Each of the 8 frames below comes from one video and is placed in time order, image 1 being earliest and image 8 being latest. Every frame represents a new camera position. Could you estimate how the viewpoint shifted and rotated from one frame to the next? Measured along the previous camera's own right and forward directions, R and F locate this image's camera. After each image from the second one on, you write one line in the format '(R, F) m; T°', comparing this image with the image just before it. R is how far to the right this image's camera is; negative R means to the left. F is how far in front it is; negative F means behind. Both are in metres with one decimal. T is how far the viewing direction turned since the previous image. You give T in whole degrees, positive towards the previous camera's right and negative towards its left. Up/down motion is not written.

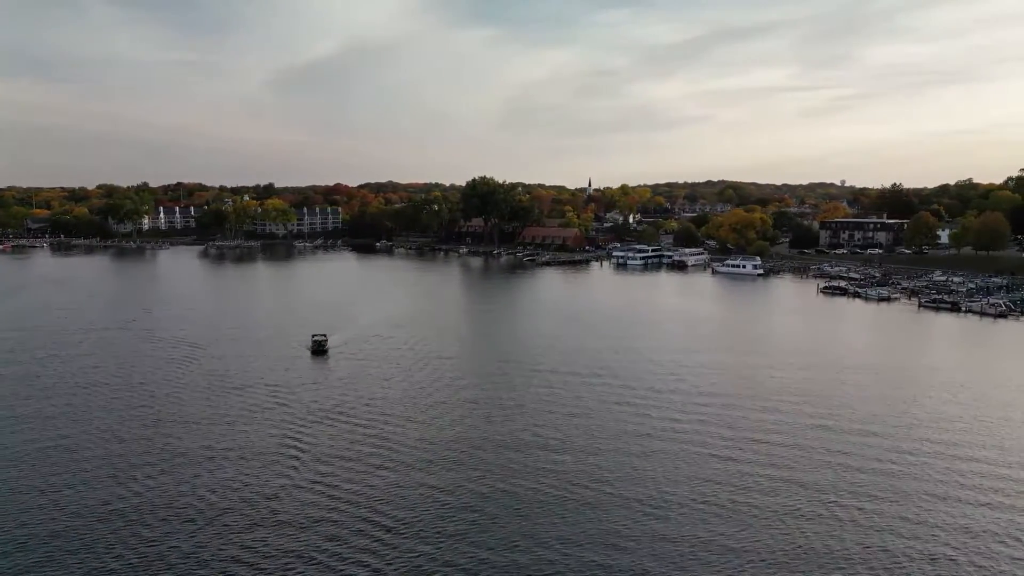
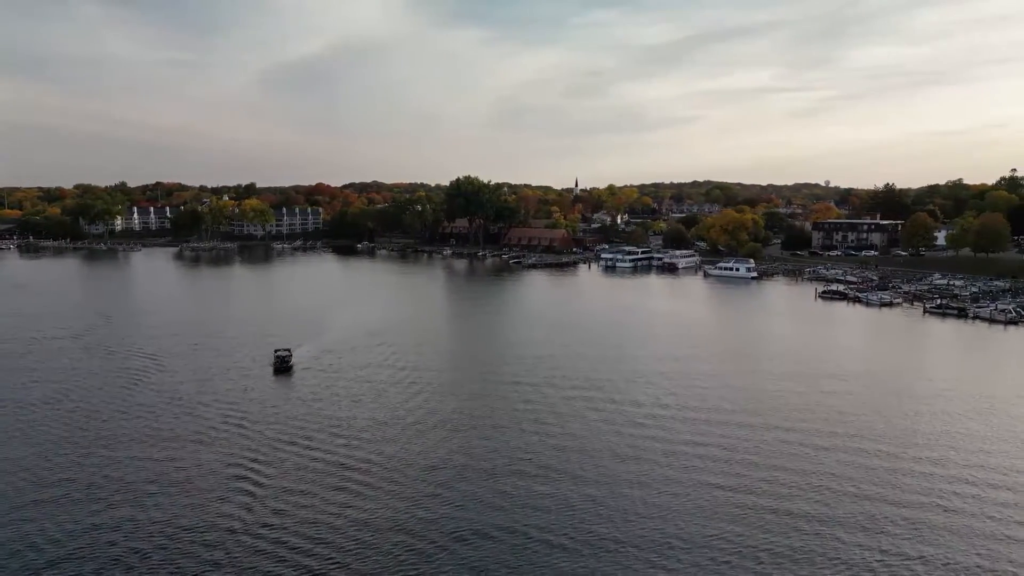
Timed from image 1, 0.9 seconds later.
(0.0, +1.0) m; +1°
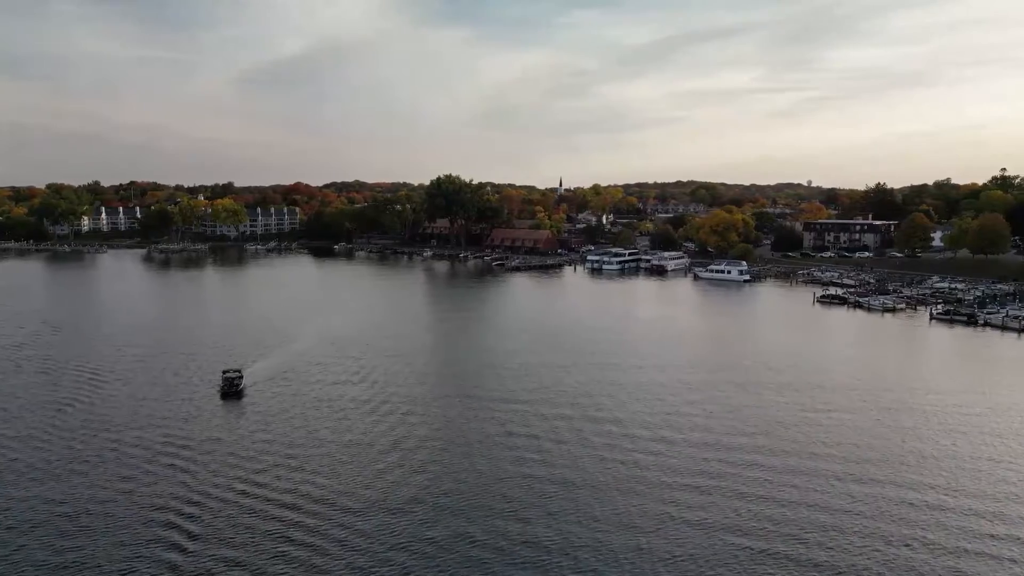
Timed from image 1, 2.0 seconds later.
(0.0, +1.2) m; +1°
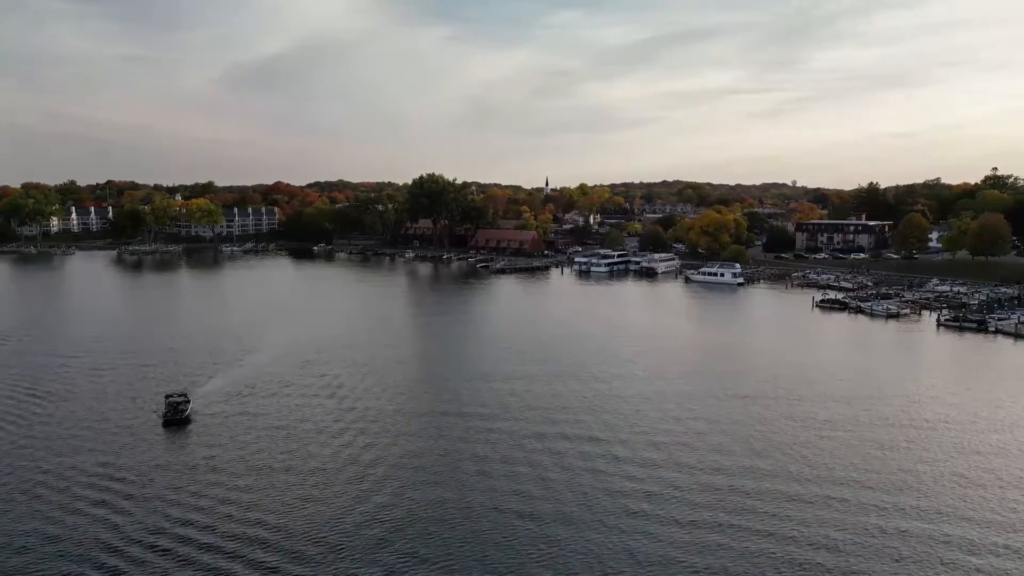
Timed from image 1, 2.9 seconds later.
(0.0, +1.0) m; +1°
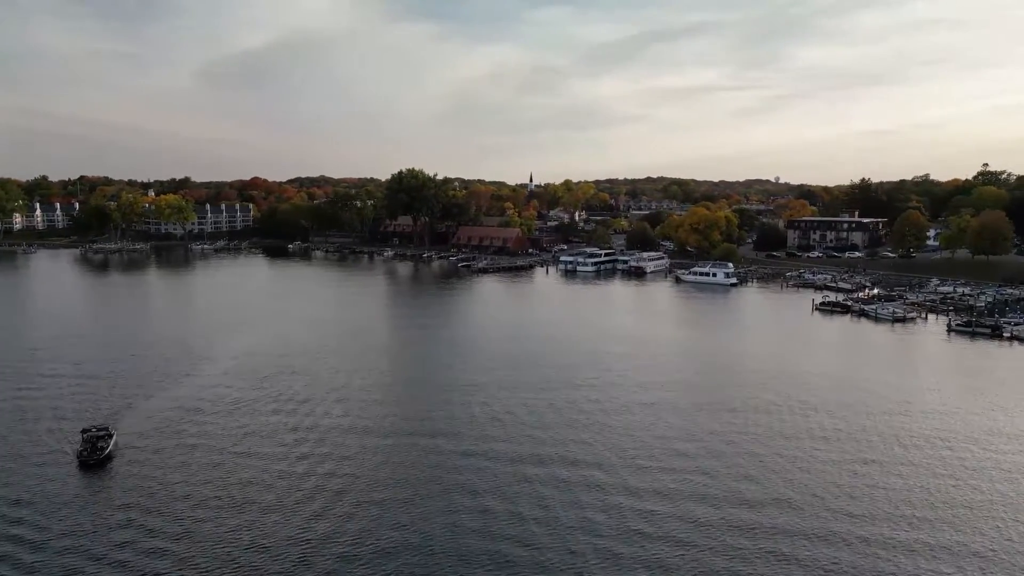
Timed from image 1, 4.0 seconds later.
(0.0, +1.1) m; +1°
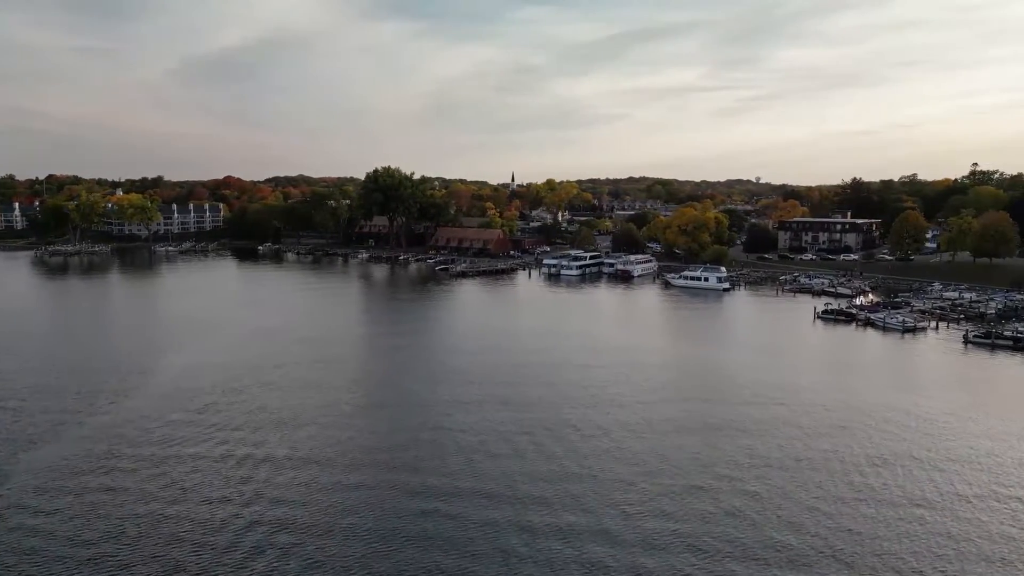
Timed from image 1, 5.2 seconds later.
(+0.1, +1.3) m; +1°
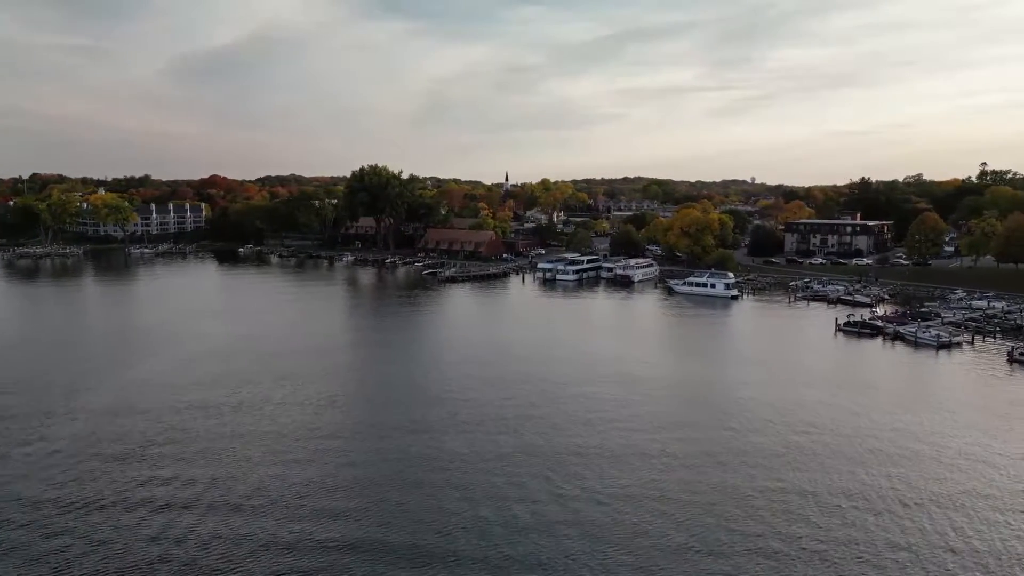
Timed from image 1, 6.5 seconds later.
(+0.1, +1.4) m; 0°
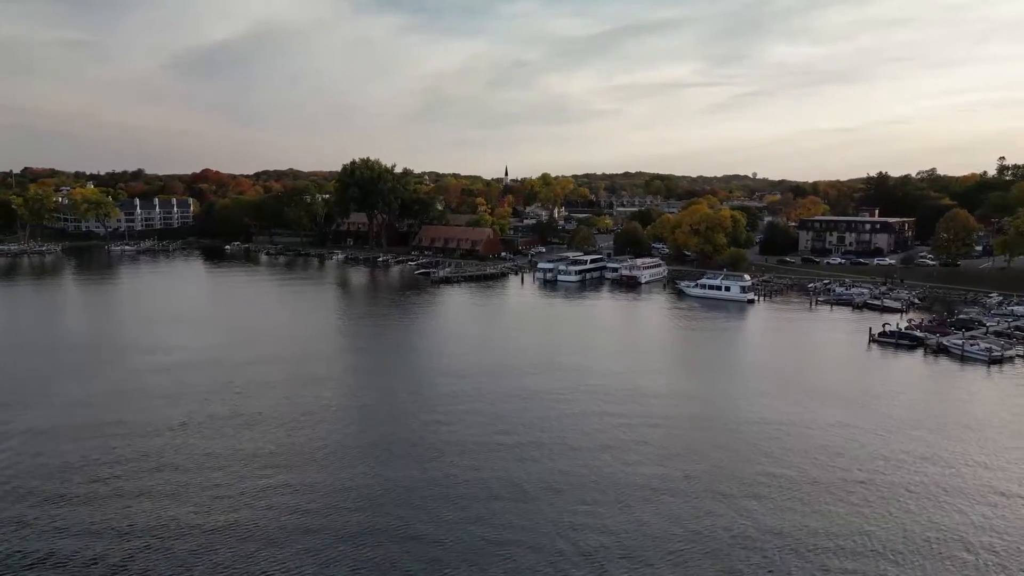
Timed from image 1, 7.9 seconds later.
(0.0, +1.4) m; 0°
